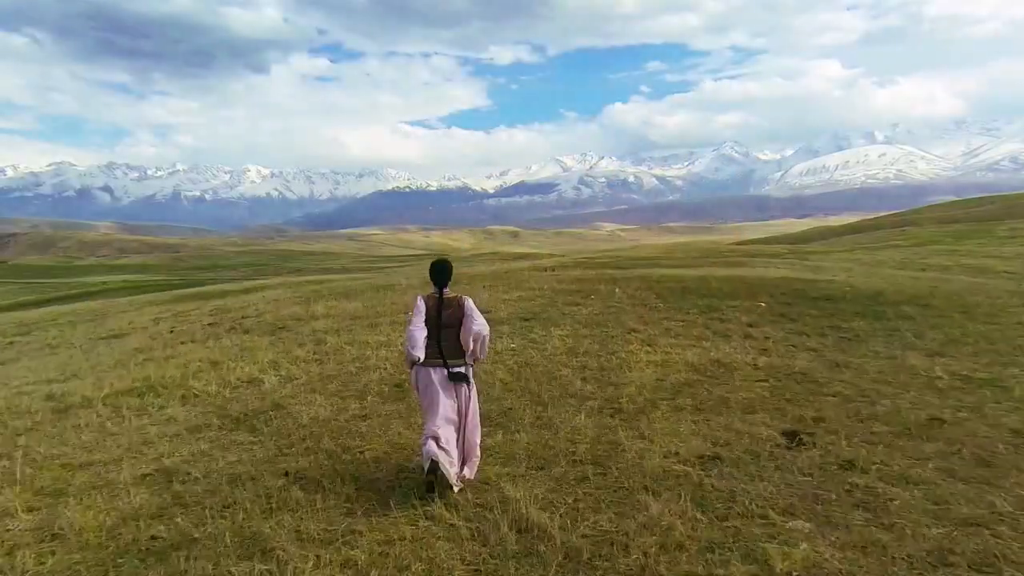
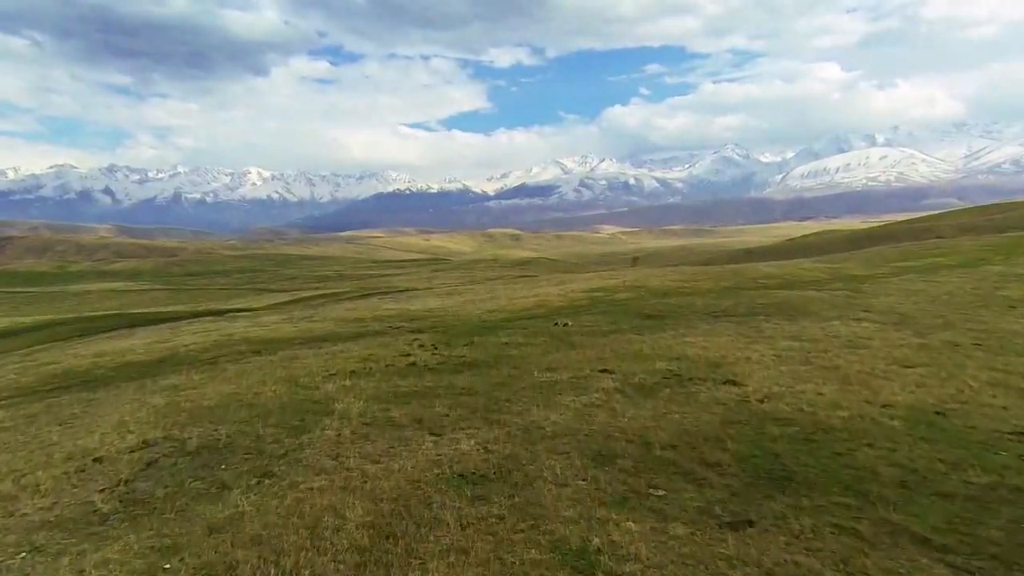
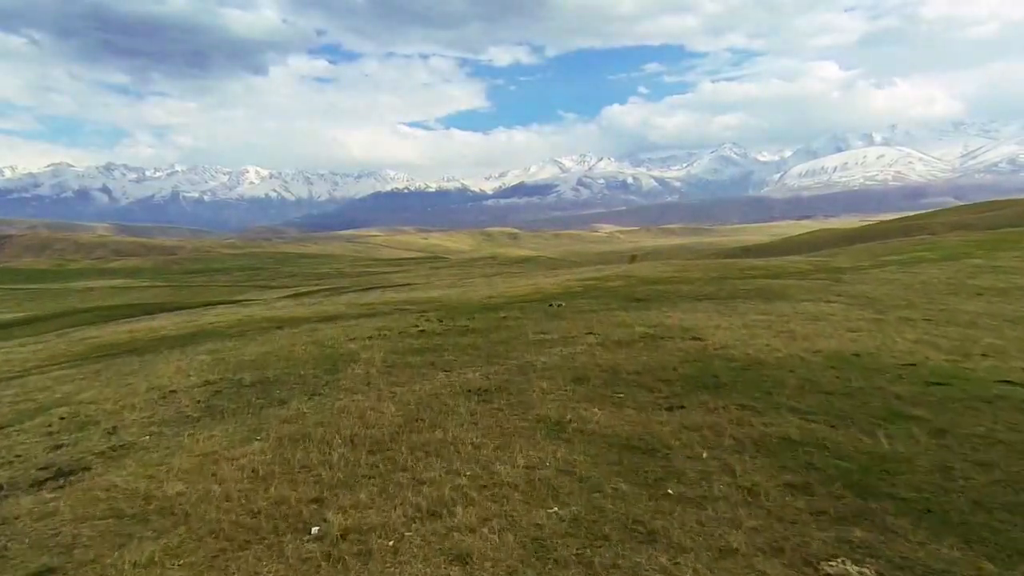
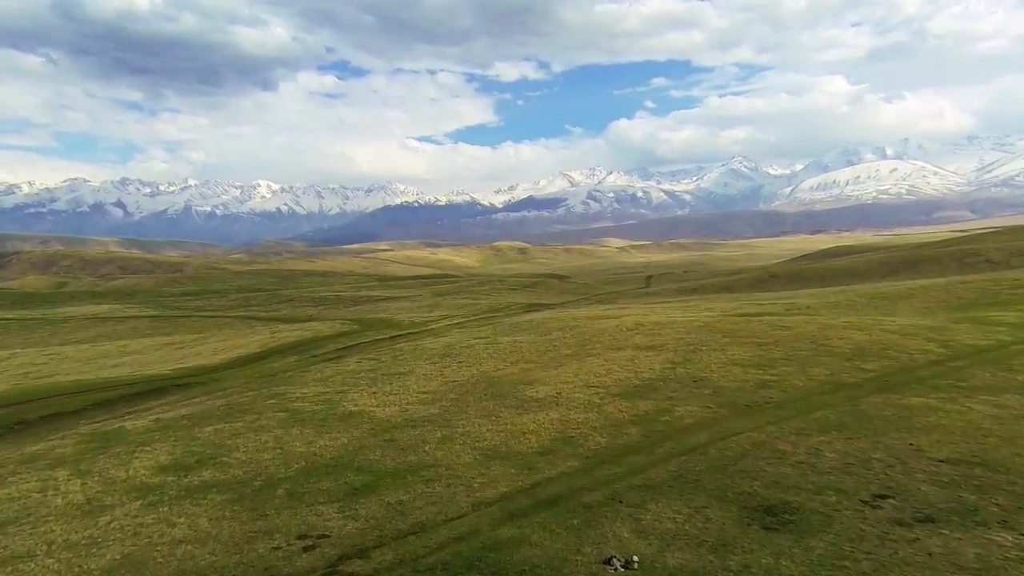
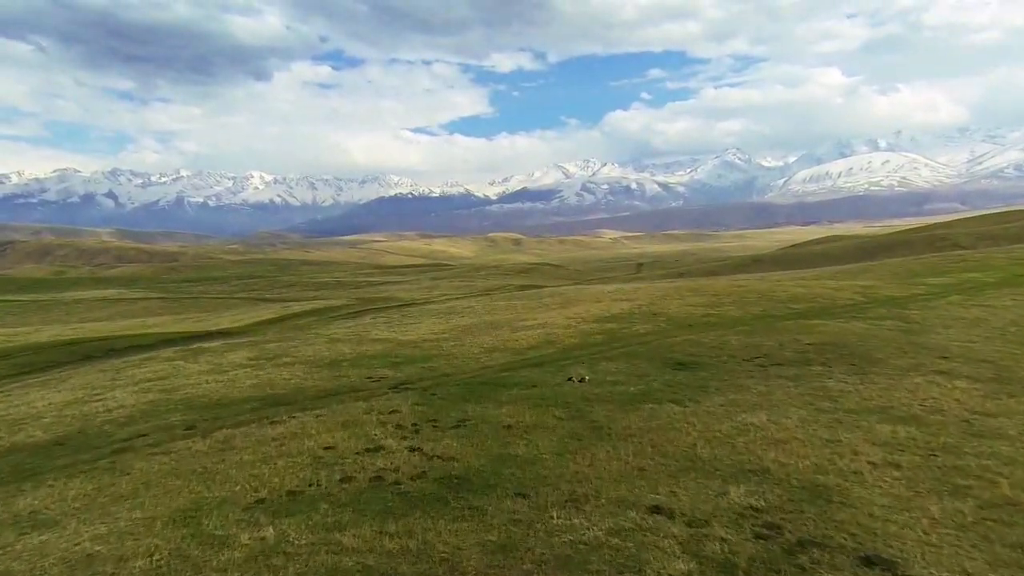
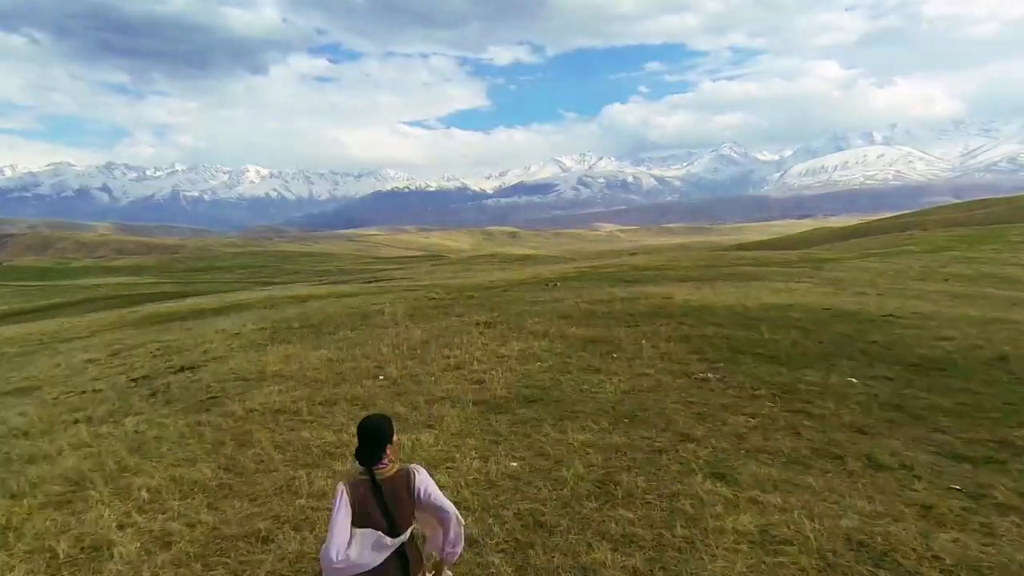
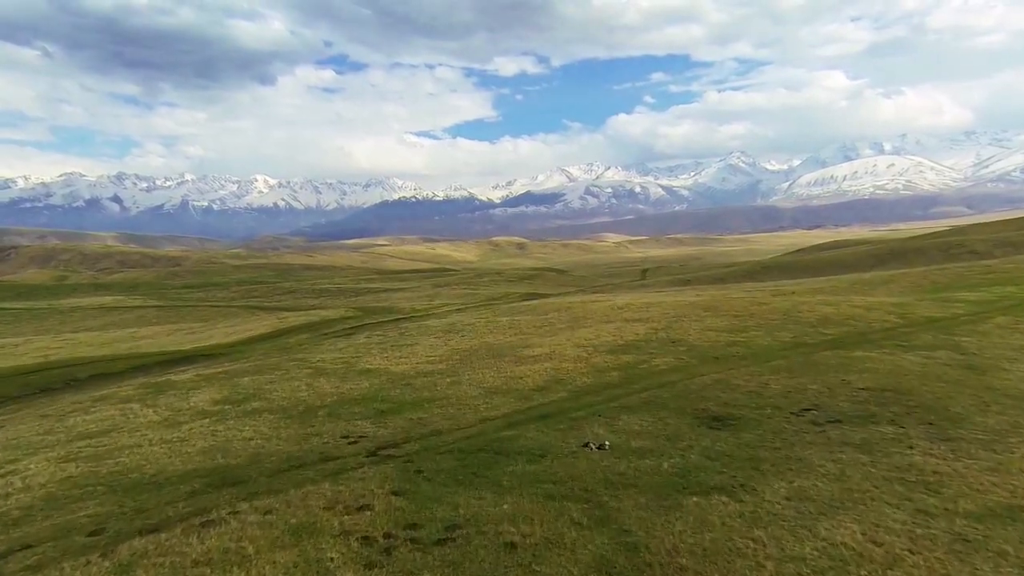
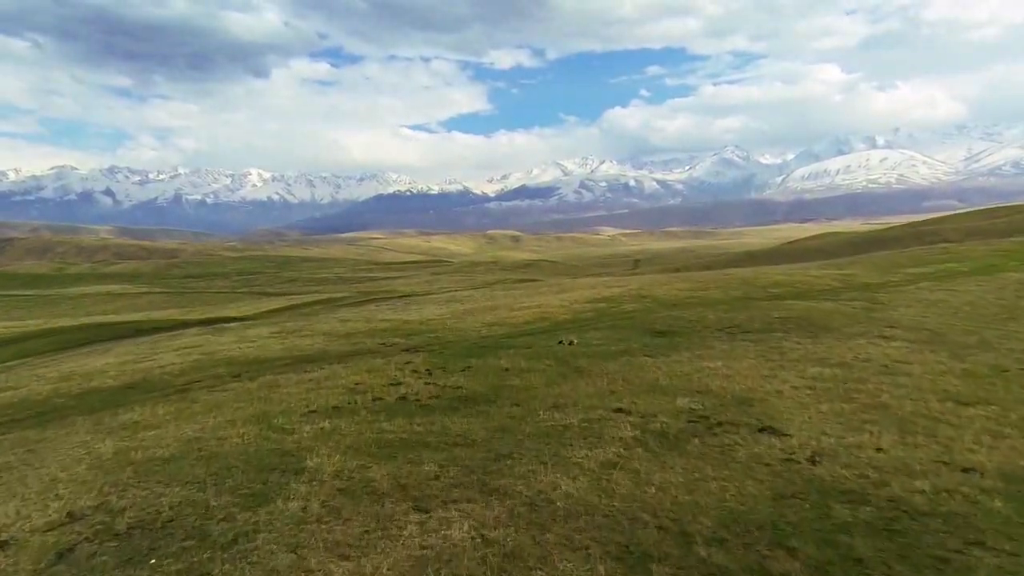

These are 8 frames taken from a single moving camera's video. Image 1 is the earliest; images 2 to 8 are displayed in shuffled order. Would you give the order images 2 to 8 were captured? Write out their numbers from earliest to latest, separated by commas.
6, 3, 2, 8, 5, 7, 4
